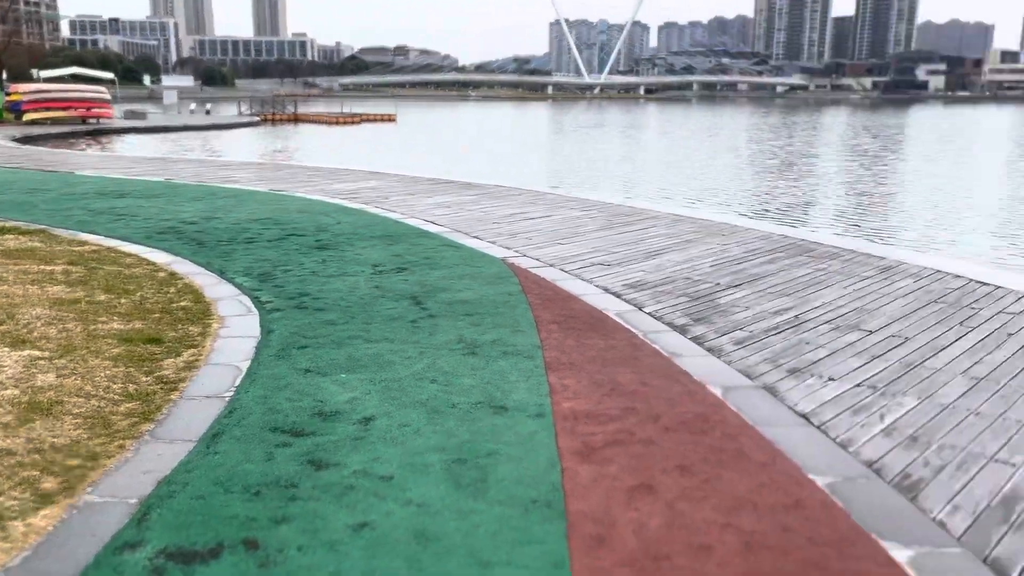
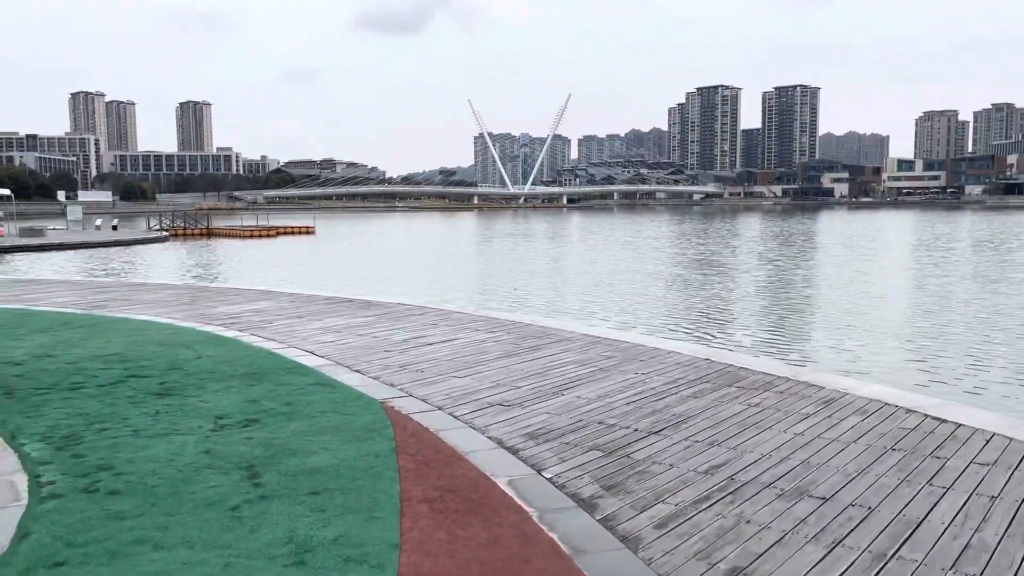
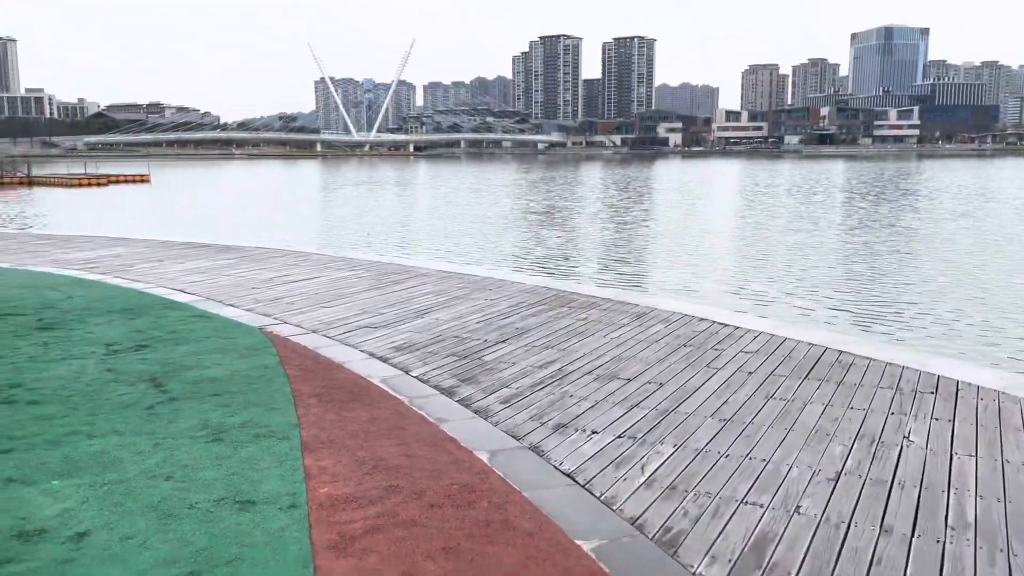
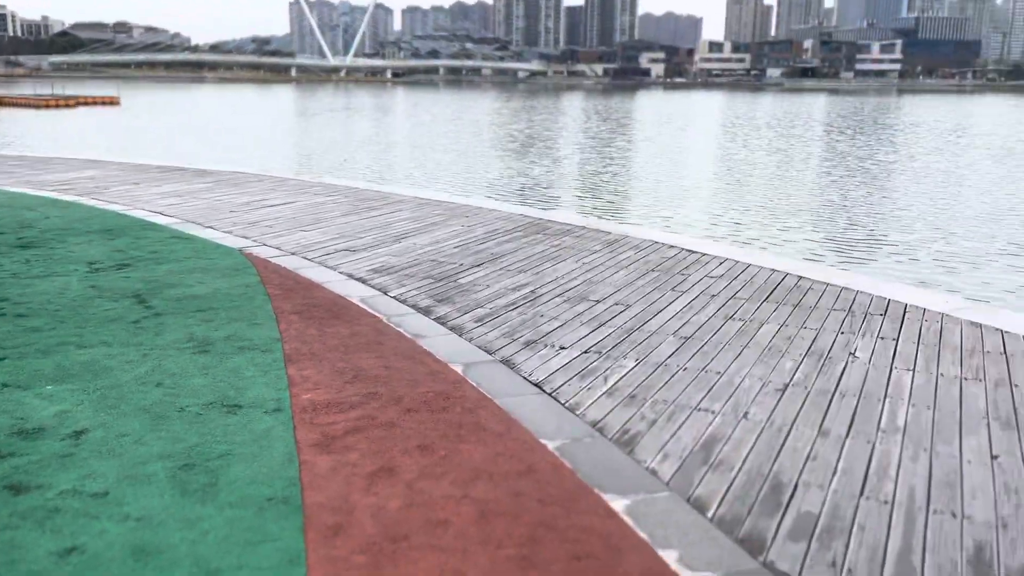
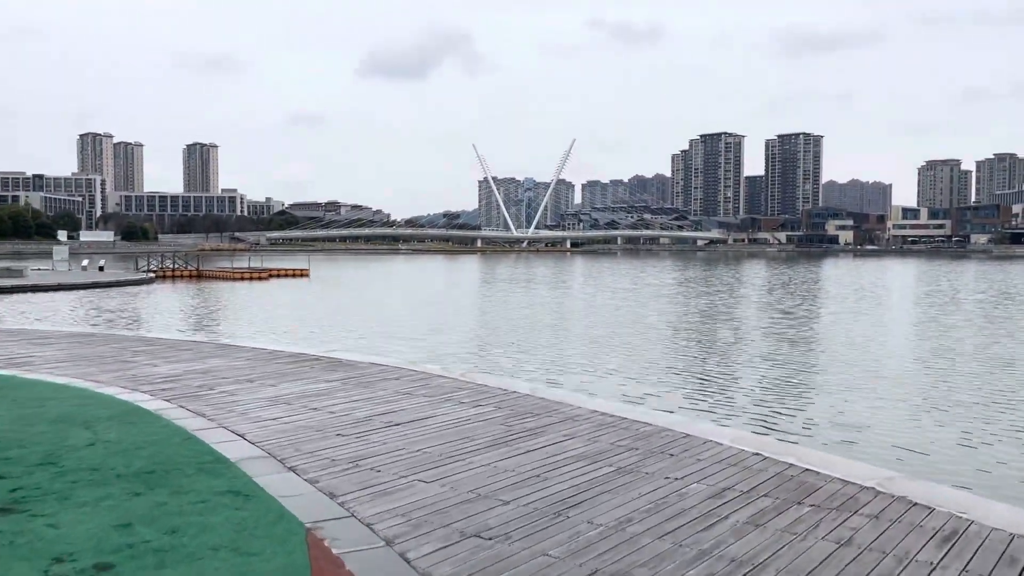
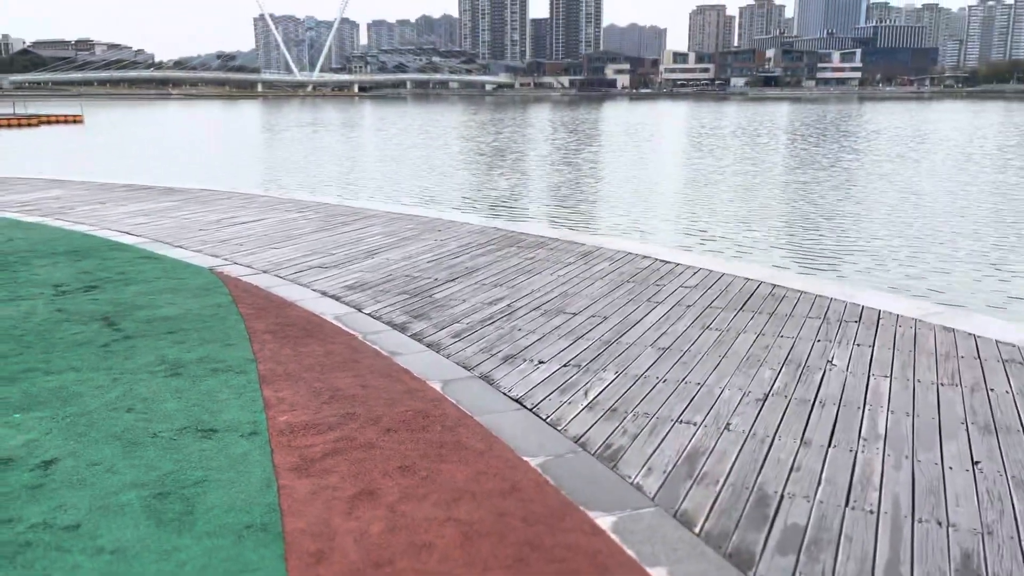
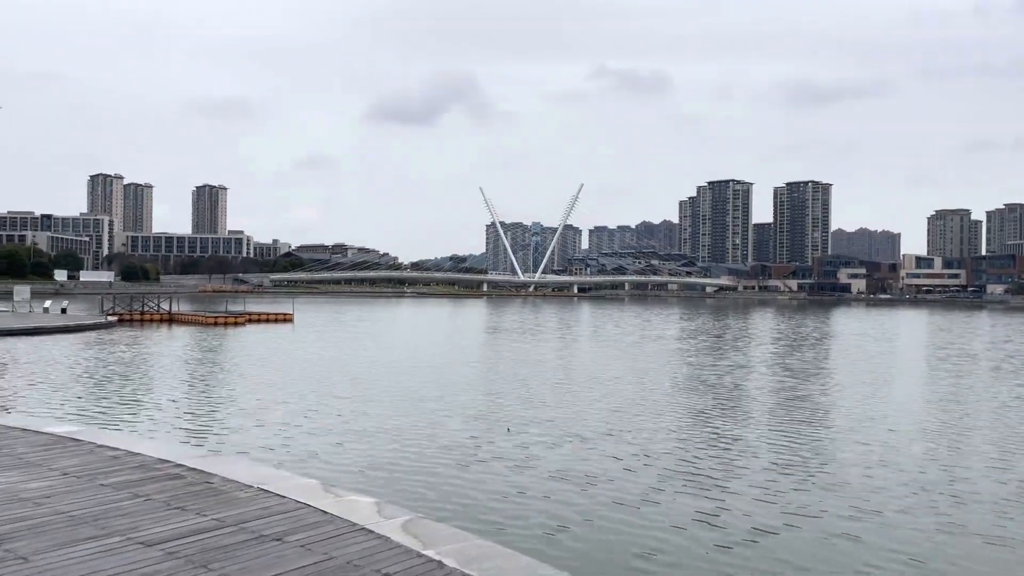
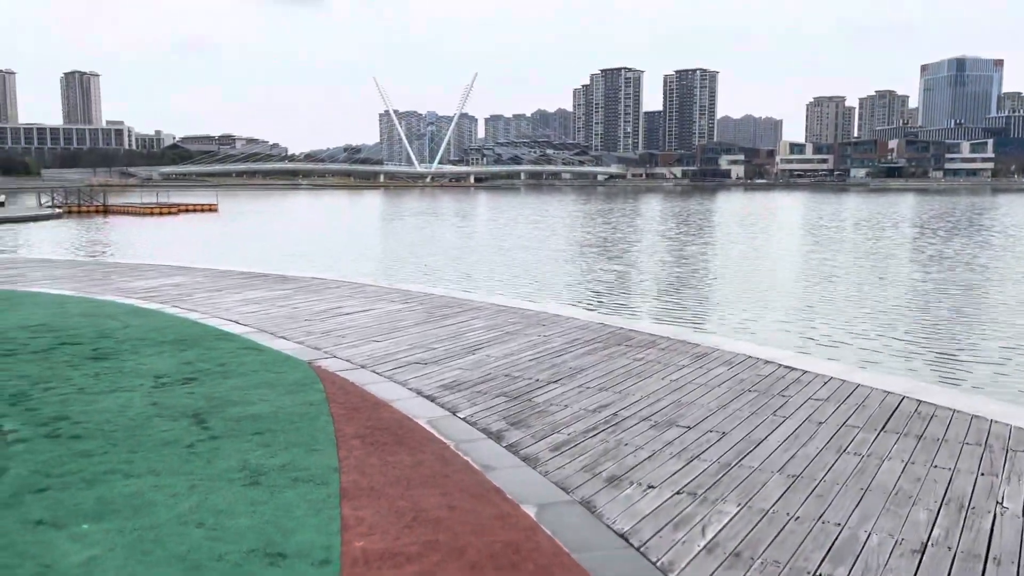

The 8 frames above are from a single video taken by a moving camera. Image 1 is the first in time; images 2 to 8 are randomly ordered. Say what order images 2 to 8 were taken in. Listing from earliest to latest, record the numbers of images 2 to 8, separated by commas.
4, 6, 3, 8, 2, 5, 7
